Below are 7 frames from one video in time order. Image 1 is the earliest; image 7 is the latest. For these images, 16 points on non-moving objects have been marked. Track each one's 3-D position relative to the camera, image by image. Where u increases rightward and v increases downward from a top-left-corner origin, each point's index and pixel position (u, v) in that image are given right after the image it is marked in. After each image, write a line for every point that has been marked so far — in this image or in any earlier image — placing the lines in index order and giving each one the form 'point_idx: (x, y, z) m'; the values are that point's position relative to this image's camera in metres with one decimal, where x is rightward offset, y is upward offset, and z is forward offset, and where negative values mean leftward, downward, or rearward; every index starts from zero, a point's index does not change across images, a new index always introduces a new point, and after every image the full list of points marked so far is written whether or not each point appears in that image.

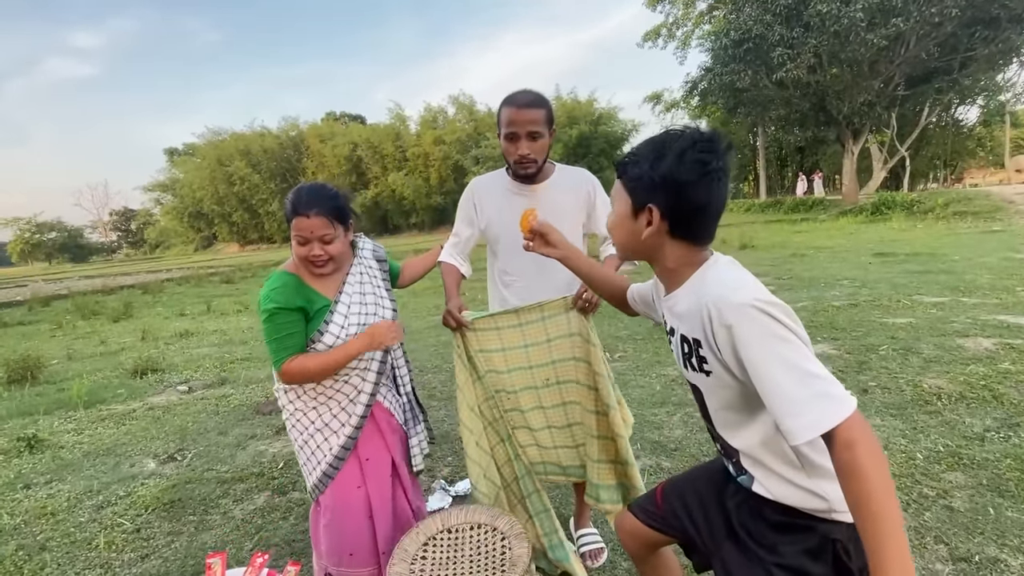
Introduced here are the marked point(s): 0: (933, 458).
0: (+2.5, -1.0, +2.8) m
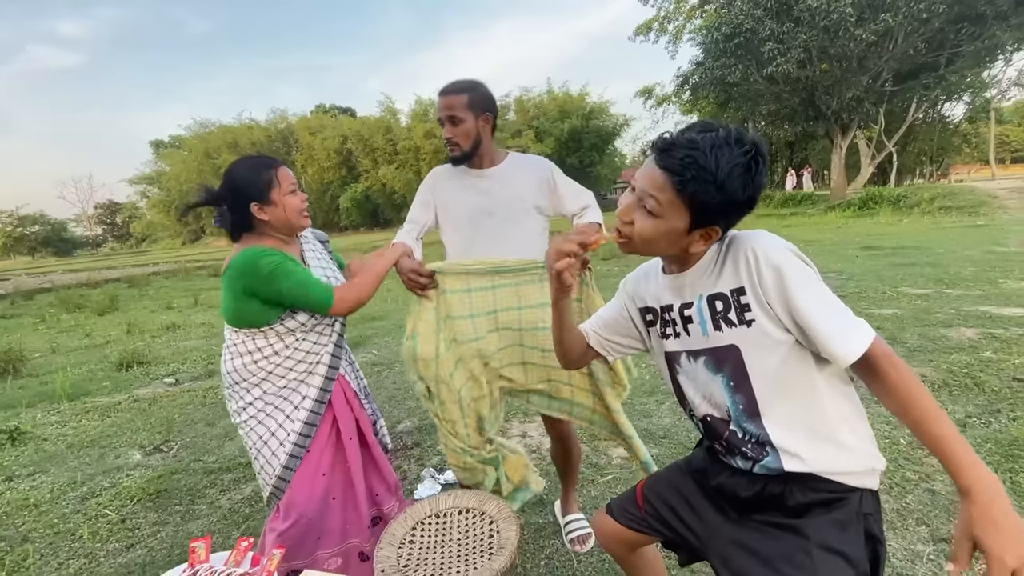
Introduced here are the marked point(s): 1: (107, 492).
0: (+2.4, -0.9, +2.9) m
1: (-2.7, -1.4, +3.3) m
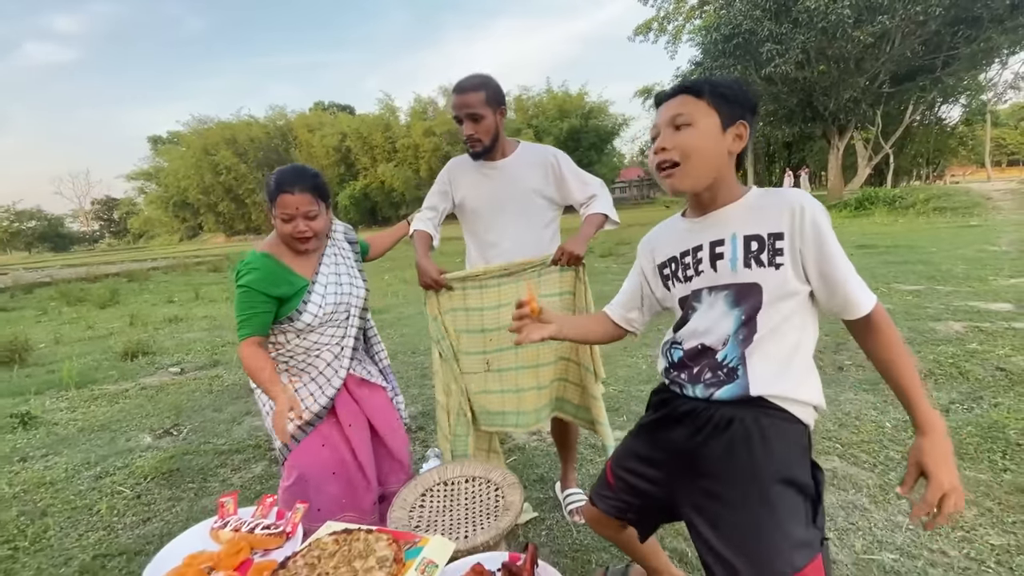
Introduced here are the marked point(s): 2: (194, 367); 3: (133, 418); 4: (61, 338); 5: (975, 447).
0: (+2.4, -0.9, +3.0) m
1: (-2.7, -1.3, +3.4) m
2: (-3.9, -1.0, +5.9) m
3: (-3.5, -1.2, +4.4) m
4: (-7.6, -0.8, +8.2) m
5: (+2.6, -0.9, +2.7) m
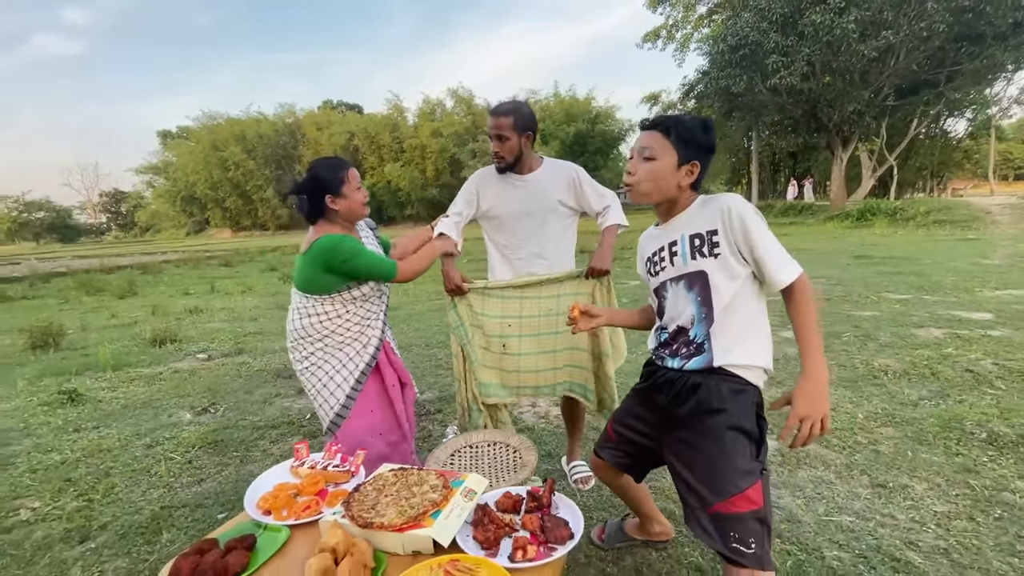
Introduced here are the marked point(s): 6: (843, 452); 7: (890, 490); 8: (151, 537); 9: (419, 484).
0: (+2.5, -0.9, +3.3) m
1: (-2.7, -1.2, +3.8) m
2: (-3.8, -0.9, +6.3) m
3: (-3.4, -1.1, +4.8) m
4: (-7.5, -0.7, +8.6) m
5: (+2.7, -0.9, +3.1) m
6: (+2.0, -1.0, +2.9) m
7: (+2.0, -1.1, +2.6) m
8: (-1.9, -1.3, +2.6) m
9: (-0.3, -0.7, +1.6) m
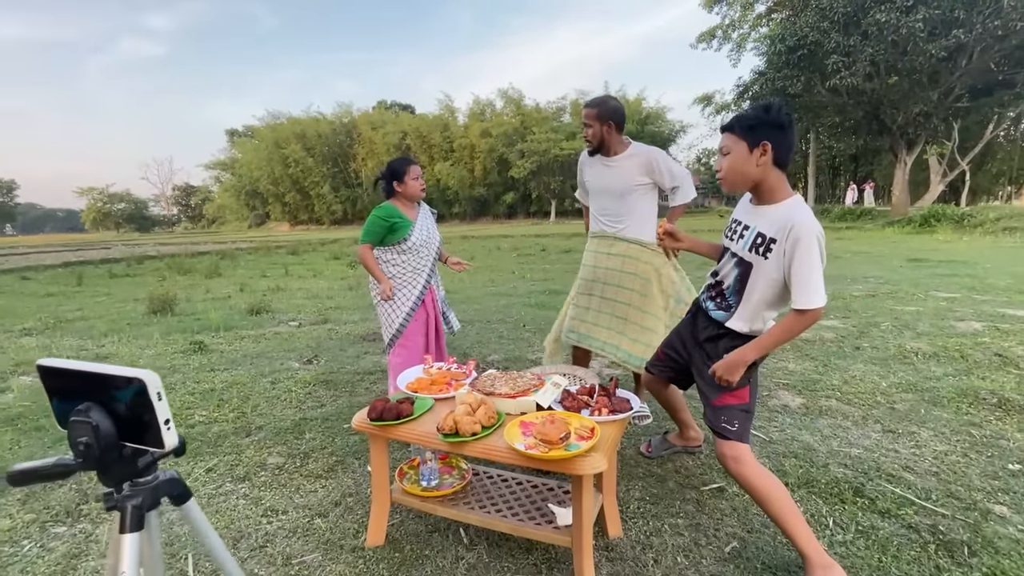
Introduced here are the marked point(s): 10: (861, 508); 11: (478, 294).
0: (+3.0, -0.8, +3.8) m
1: (-2.1, -0.9, +4.6) m
2: (-3.1, -0.5, +7.3) m
3: (-2.7, -0.7, +5.7) m
4: (-6.5, -0.2, +9.8) m
5: (+3.1, -0.8, +3.5) m
6: (+2.4, -0.8, +3.4) m
7: (+2.4, -0.9, +3.0) m
8: (-1.5, -1.0, +3.3) m
9: (0.0, -0.4, +2.3) m
10: (+1.6, -1.0, +2.3) m
11: (-0.6, -0.1, +8.5) m
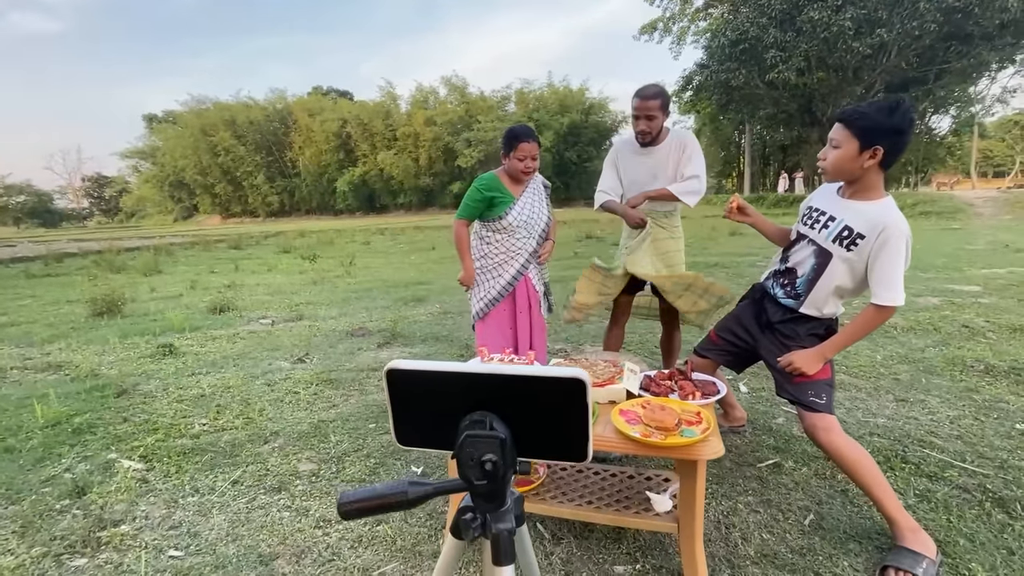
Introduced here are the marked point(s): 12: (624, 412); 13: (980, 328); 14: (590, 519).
0: (+3.1, -0.6, +4.0) m
1: (-2.0, -0.8, +4.3) m
2: (-3.2, -0.4, +6.8) m
3: (-2.8, -0.7, +5.3) m
4: (-7.0, -0.2, +9.0) m
5: (+3.3, -0.6, +3.7) m
6: (+2.7, -0.7, +3.6) m
7: (+2.7, -0.8, +3.2) m
8: (-1.2, -1.0, +3.1) m
9: (+0.4, -0.4, +2.2) m
10: (+2.0, -0.9, +2.4) m
11: (-0.9, +0.1, +8.3) m
12: (+0.4, -0.5, +1.9) m
13: (+4.6, -0.4, +4.7) m
14: (+0.3, -0.9, +2.0) m
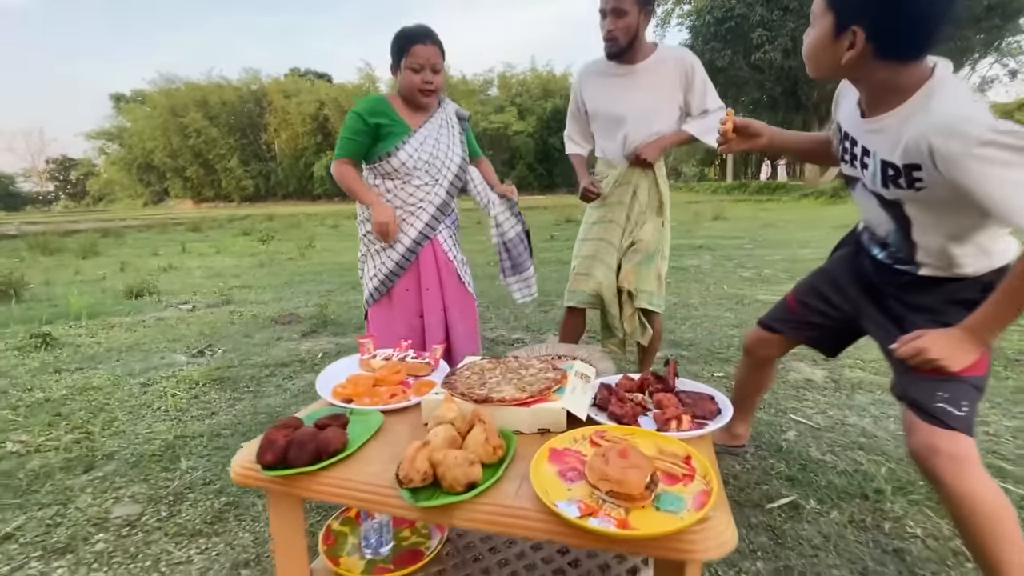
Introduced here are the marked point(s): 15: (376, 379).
0: (+2.7, -0.4, +3.3) m
1: (-2.4, -0.6, +3.4) m
2: (-3.7, -0.2, +5.9) m
3: (-3.2, -0.5, +4.4) m
4: (-7.5, +0.1, +7.9) m
5: (+2.9, -0.5, +3.0) m
6: (+2.3, -0.5, +2.9) m
7: (+2.3, -0.6, +2.5) m
8: (-1.6, -0.8, +2.3) m
9: (0.0, -0.2, +1.4) m
10: (+1.6, -0.8, +1.7) m
11: (-1.5, +0.3, +7.4) m
12: (+0.1, -0.4, +1.1) m
13: (+4.1, -0.2, +4.1) m
14: (0.0, -0.8, +1.1) m
15: (-0.4, -0.3, +1.5) m
